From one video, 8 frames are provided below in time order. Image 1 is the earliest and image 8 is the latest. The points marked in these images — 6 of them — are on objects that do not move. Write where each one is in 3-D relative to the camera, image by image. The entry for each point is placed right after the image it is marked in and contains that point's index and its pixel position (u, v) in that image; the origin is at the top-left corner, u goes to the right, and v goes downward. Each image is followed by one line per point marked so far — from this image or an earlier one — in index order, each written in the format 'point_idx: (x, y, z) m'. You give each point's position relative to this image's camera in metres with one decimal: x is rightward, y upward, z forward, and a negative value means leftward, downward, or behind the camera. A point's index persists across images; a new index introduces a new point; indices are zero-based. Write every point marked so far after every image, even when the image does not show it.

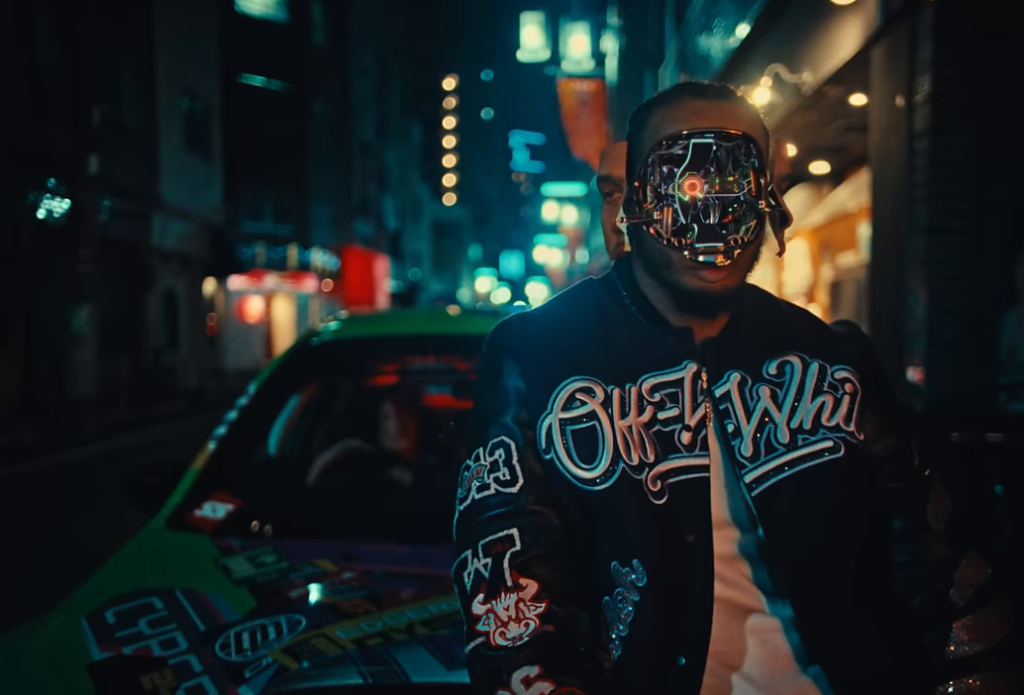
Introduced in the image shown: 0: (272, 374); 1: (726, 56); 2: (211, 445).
0: (-0.8, -0.1, +3.2) m
1: (+2.1, +2.9, +9.4) m
2: (-1.0, -0.3, +3.0) m
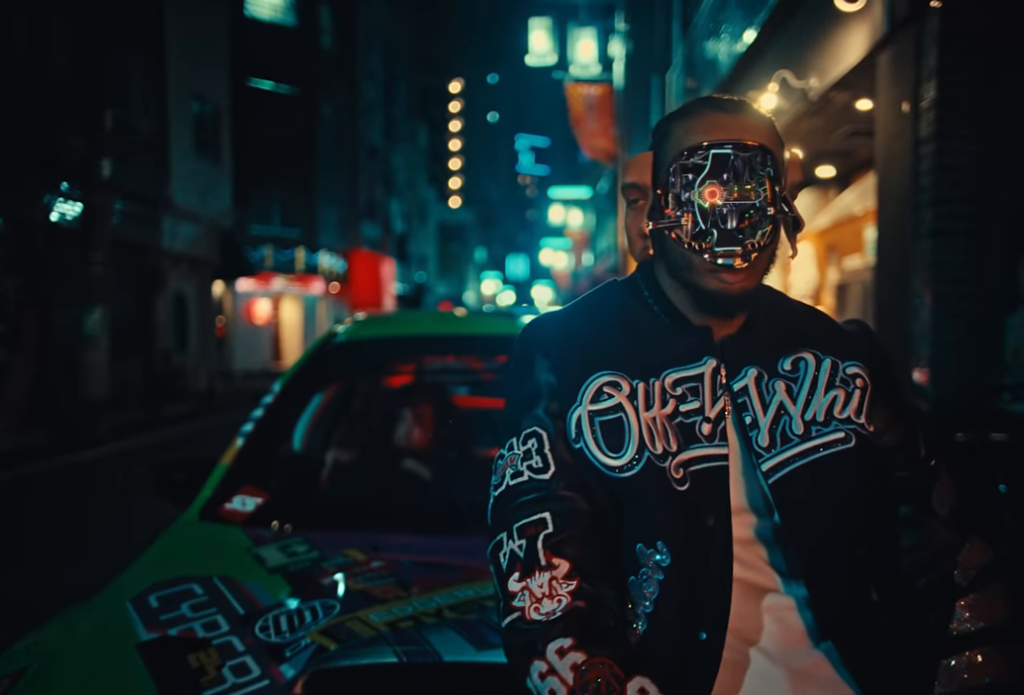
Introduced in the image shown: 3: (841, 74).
0: (-0.8, -0.1, +3.3) m
1: (+2.2, +2.9, +9.5) m
2: (-0.9, -0.3, +3.1) m
3: (+2.4, +2.0, +6.8) m
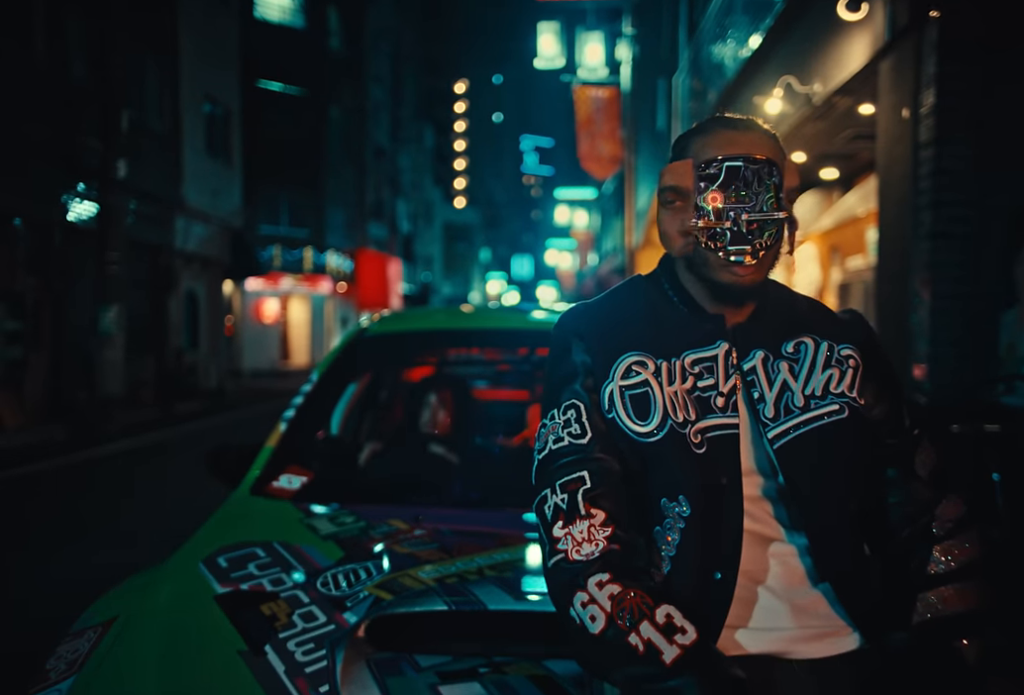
0: (-0.7, -0.1, +3.6) m
1: (+2.4, +2.9, +9.7) m
2: (-0.8, -0.3, +3.3) m
3: (+2.5, +2.0, +7.0) m
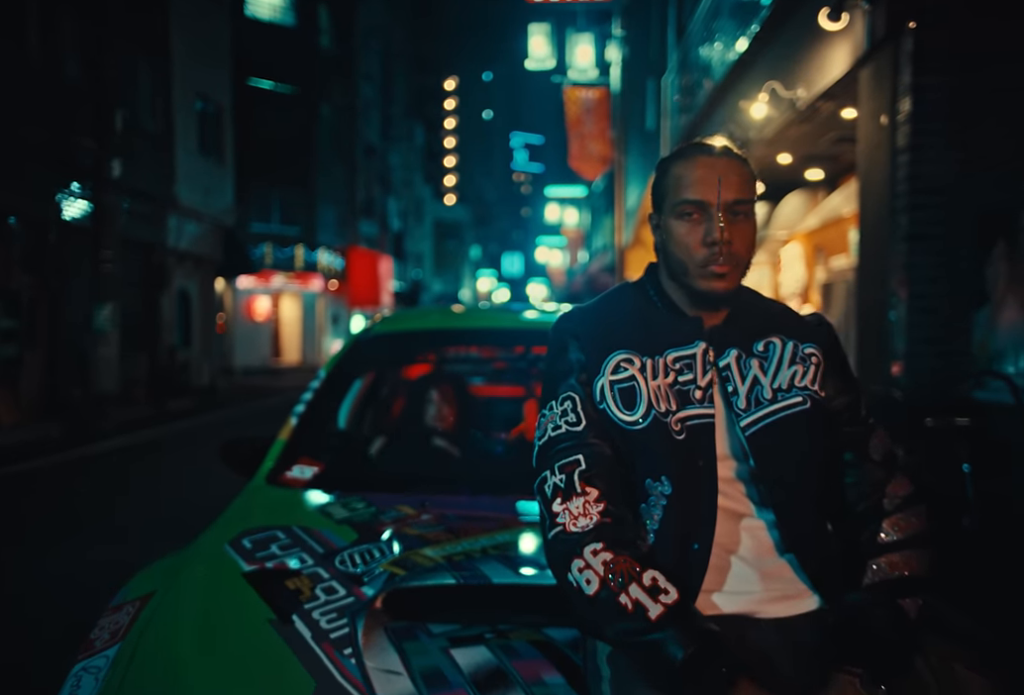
0: (-0.7, -0.1, +3.8) m
1: (+2.3, +3.0, +9.9) m
2: (-0.8, -0.3, +3.5) m
3: (+2.4, +2.0, +7.2) m
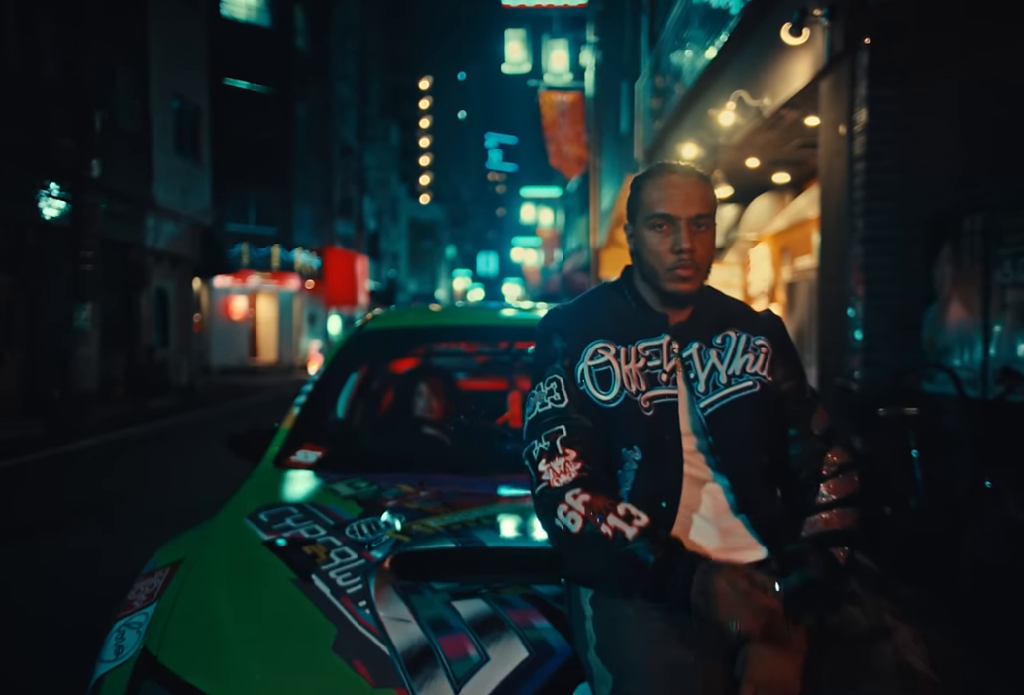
0: (-0.8, 0.0, +4.1) m
1: (+2.0, +3.0, +10.3) m
2: (-0.9, -0.3, +3.8) m
3: (+2.3, +2.1, +7.6) m
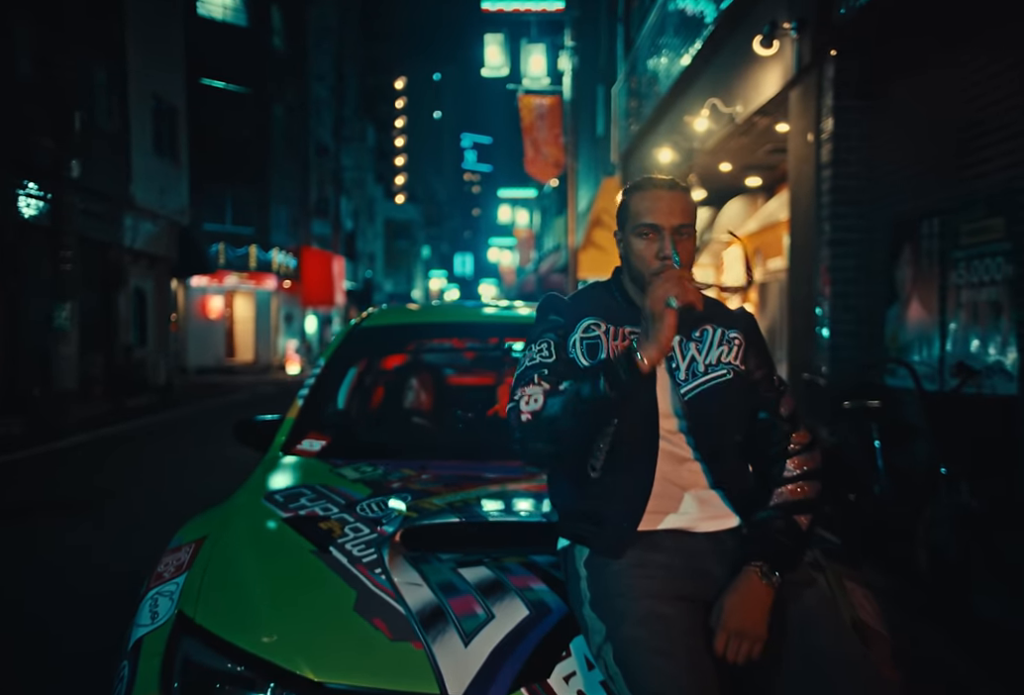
0: (-0.8, 0.0, +4.3) m
1: (+1.8, +3.0, +10.6) m
2: (-0.9, -0.2, +4.1) m
3: (+2.1, +2.1, +8.0) m
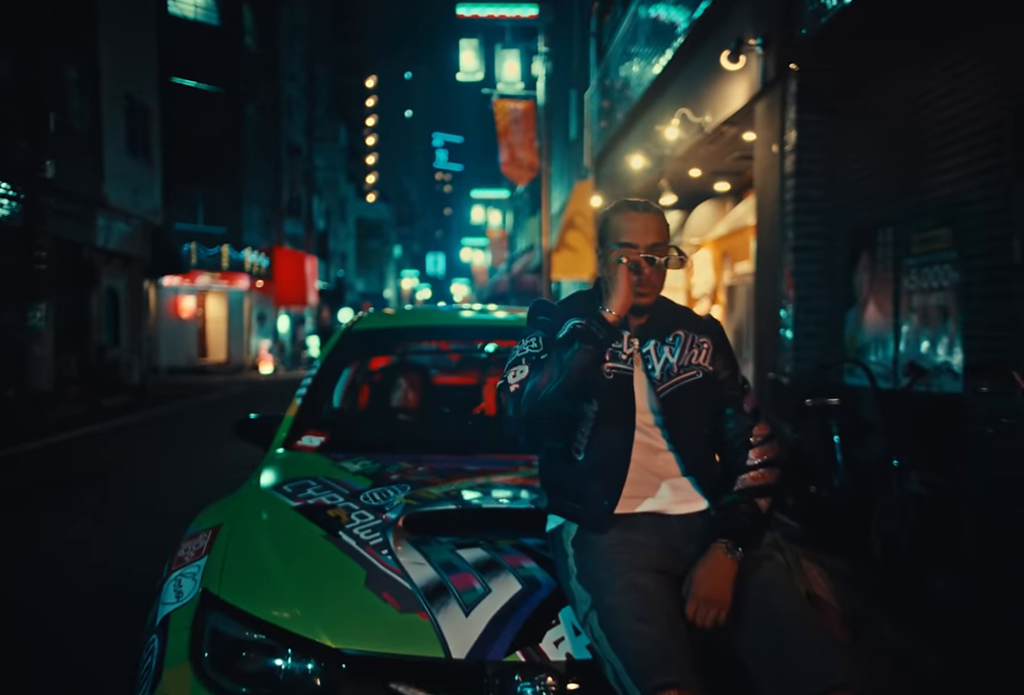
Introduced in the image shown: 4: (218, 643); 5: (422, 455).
0: (-0.9, 0.0, +4.6) m
1: (+1.5, +3.0, +10.9) m
2: (-1.0, -0.2, +4.3) m
3: (+1.9, +2.1, +8.3) m
4: (-0.8, -0.8, +2.6) m
5: (-0.4, -0.4, +3.8) m
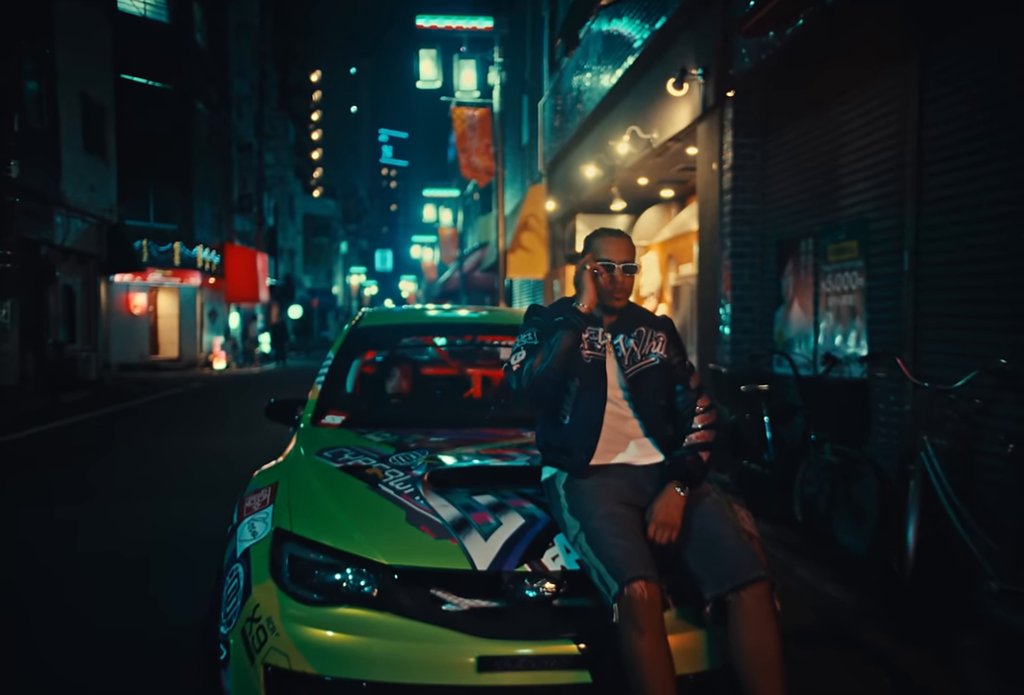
0: (-1.0, 0.0, +5.4) m
1: (+1.1, +3.1, +11.9) m
2: (-1.1, -0.2, +5.1) m
3: (+1.6, +2.1, +9.3) m
4: (-0.8, -0.8, +3.4) m
5: (-0.4, -0.4, +4.6) m
